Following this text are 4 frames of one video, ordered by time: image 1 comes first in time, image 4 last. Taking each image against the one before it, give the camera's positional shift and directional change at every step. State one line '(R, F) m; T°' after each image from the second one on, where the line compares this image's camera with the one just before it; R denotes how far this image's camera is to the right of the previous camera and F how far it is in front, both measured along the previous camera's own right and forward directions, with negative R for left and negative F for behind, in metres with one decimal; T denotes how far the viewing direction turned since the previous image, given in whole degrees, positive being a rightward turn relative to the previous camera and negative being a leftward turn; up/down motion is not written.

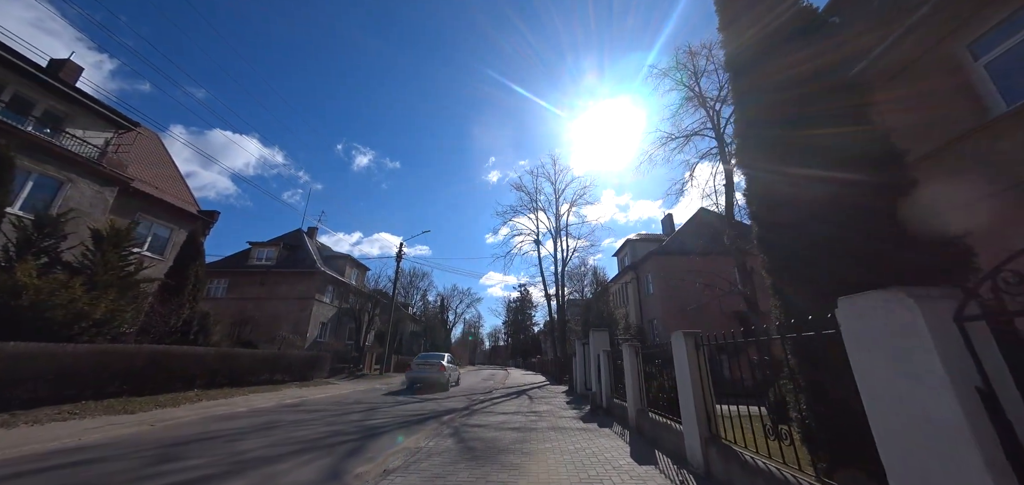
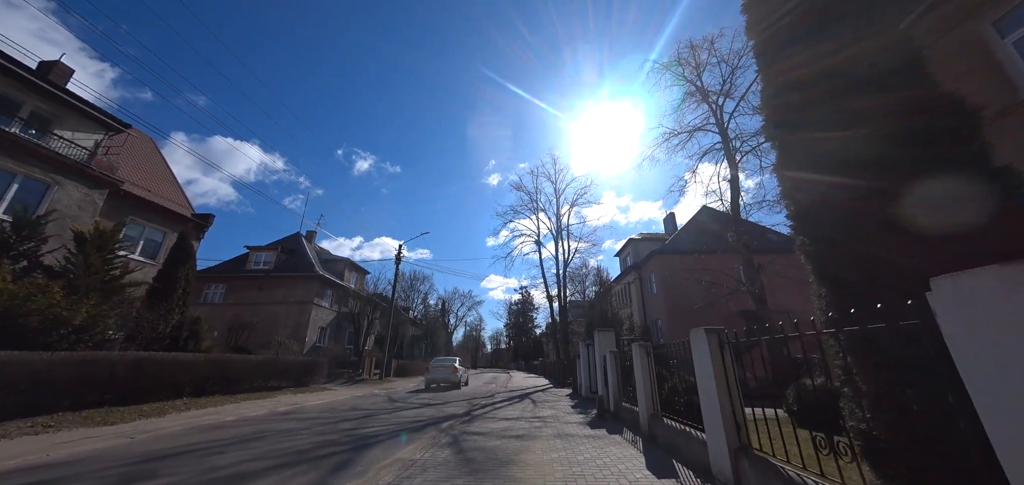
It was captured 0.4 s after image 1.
(0.0, +0.5) m; 0°
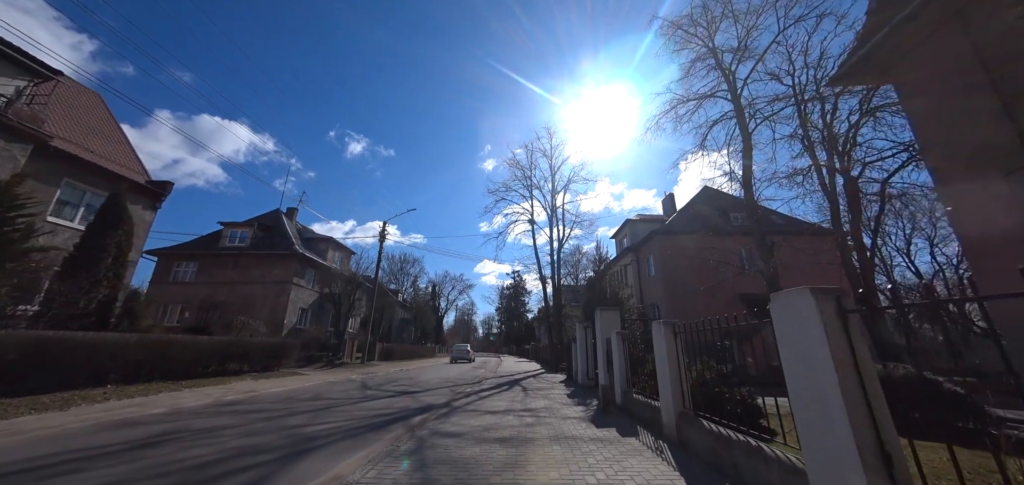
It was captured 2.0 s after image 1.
(+0.1, +1.7) m; +1°
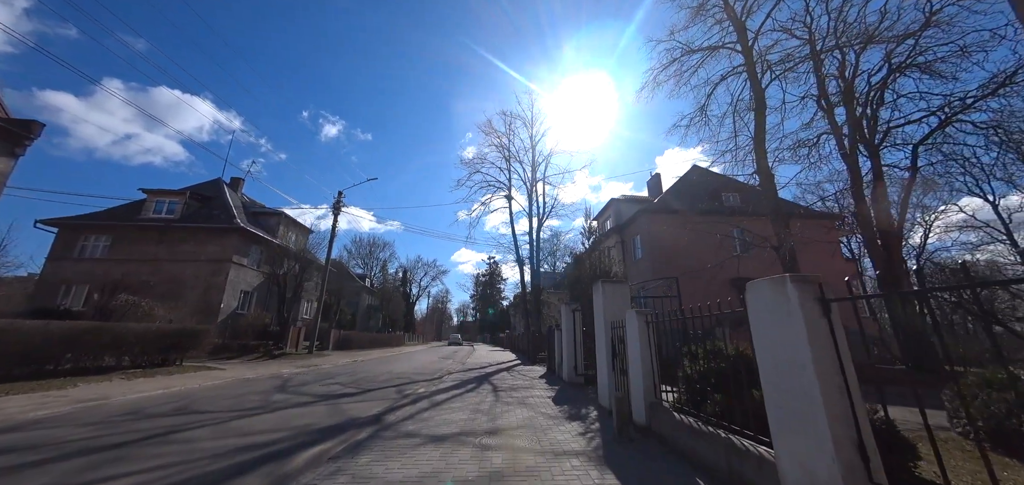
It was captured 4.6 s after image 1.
(+0.2, +3.1) m; +4°
